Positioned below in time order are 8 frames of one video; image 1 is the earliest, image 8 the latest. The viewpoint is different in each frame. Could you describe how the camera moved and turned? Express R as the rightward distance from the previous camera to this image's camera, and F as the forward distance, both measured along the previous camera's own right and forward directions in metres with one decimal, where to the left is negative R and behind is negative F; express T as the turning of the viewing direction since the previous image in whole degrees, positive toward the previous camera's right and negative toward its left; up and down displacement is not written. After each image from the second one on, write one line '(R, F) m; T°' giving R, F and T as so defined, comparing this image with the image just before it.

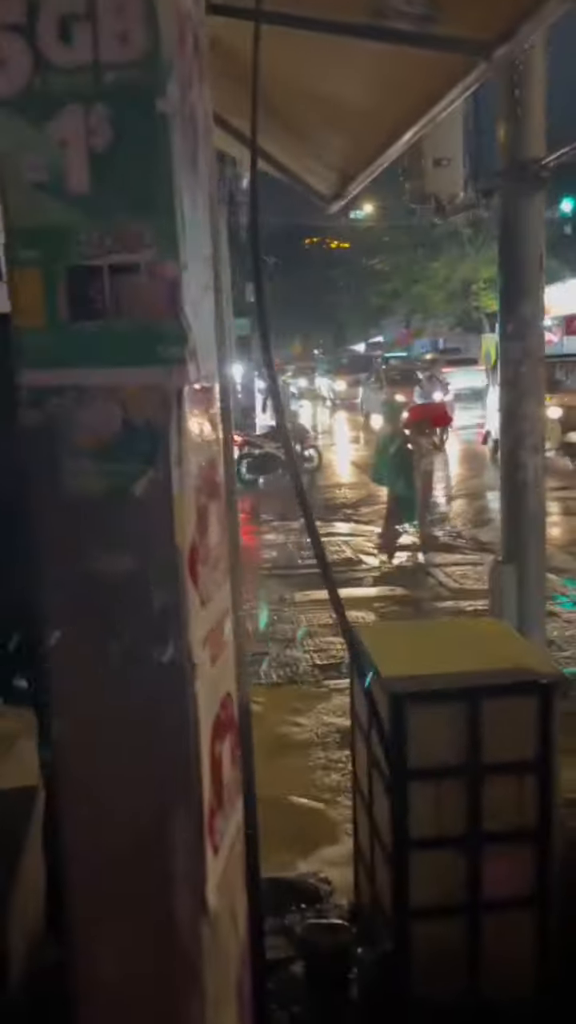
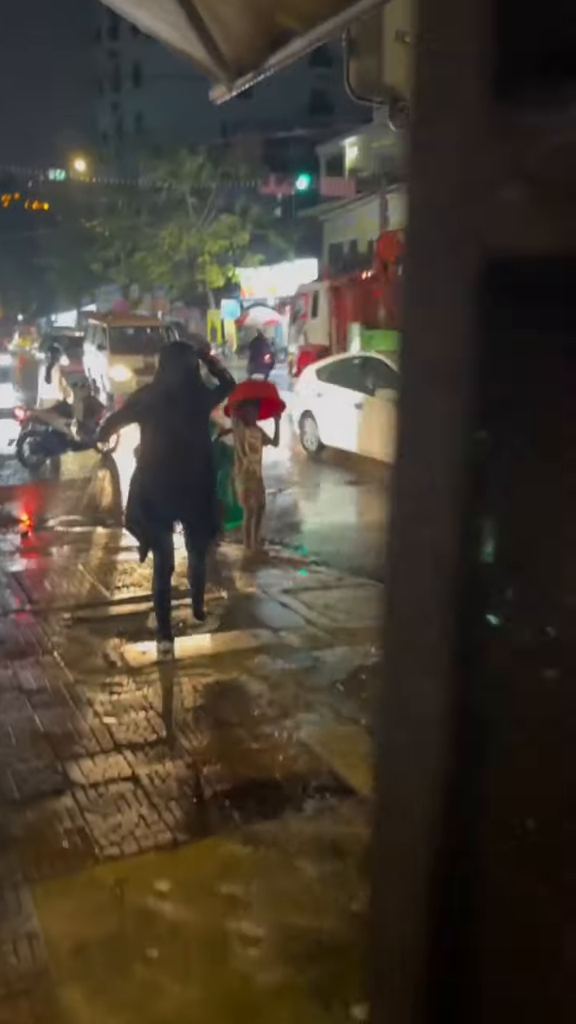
(-0.9, +2.4) m; +20°
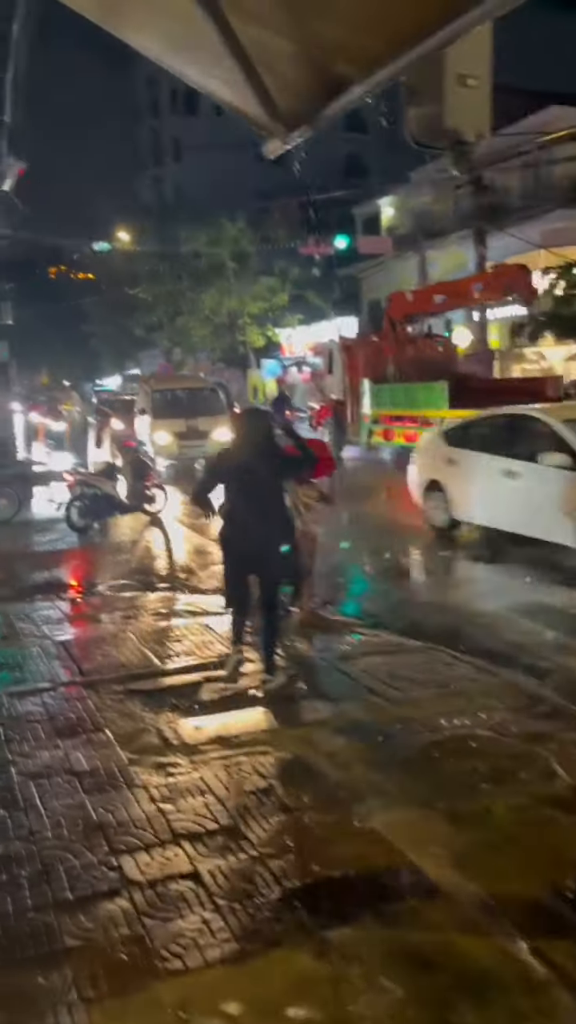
(-0.1, +0.3) m; -3°
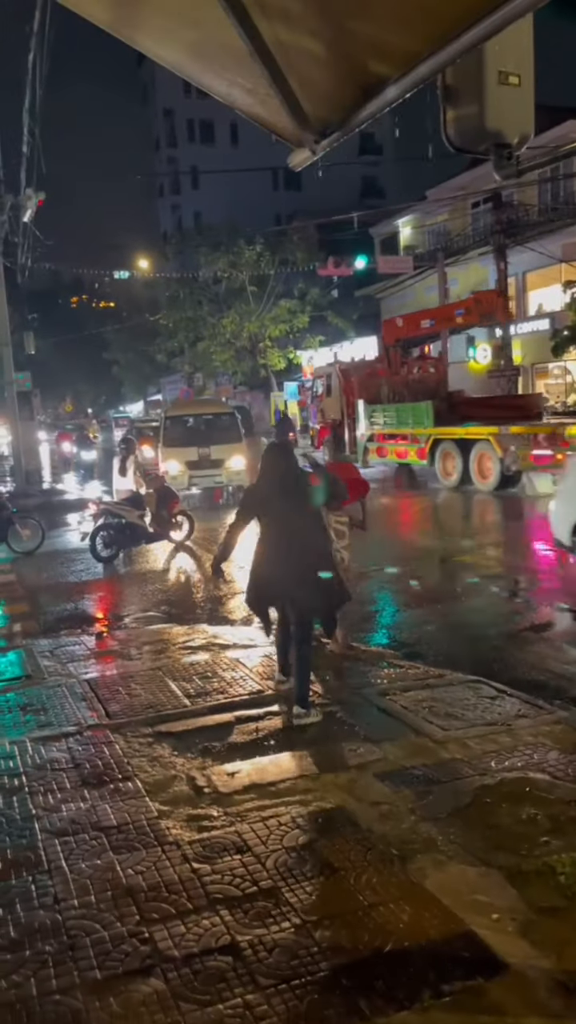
(-0.1, +0.3) m; -2°
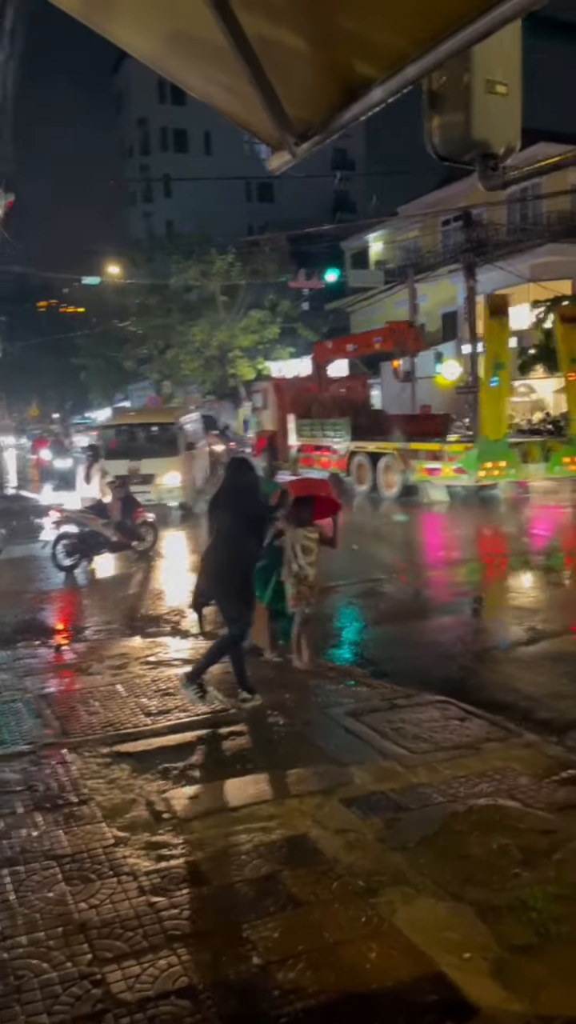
(0.0, +0.2) m; +2°
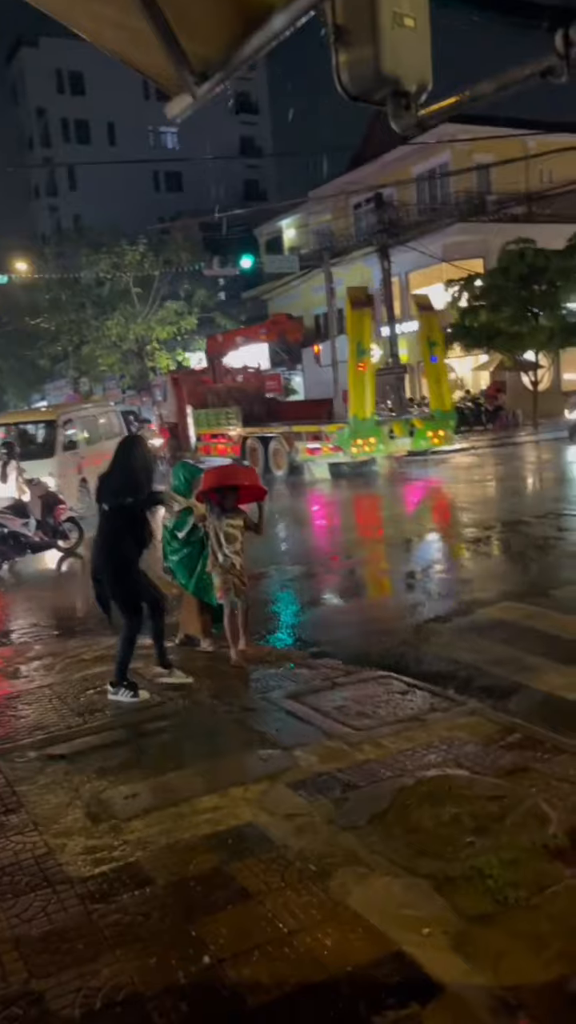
(0.0, +0.2) m; +5°
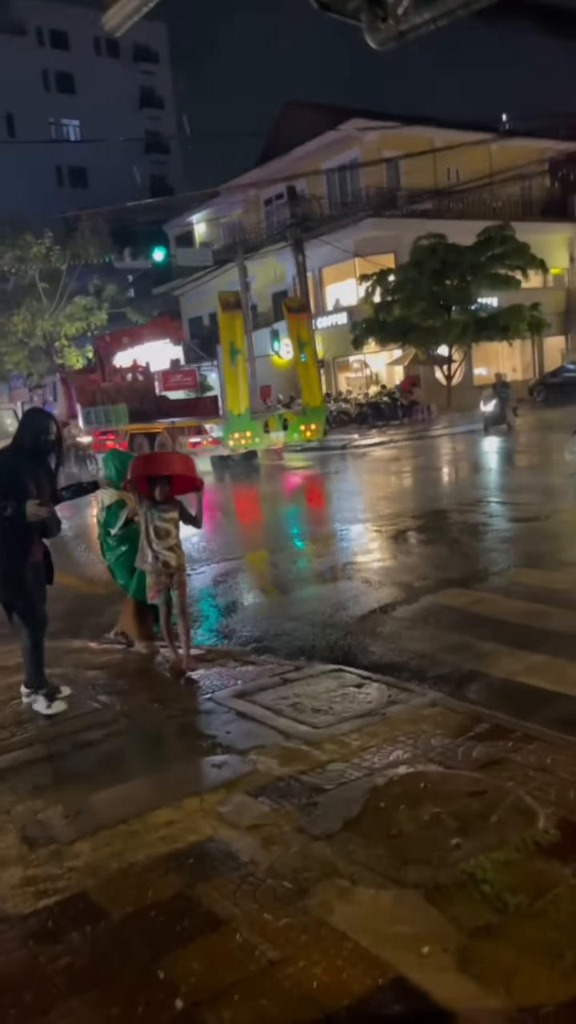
(-0.2, +0.5) m; +6°
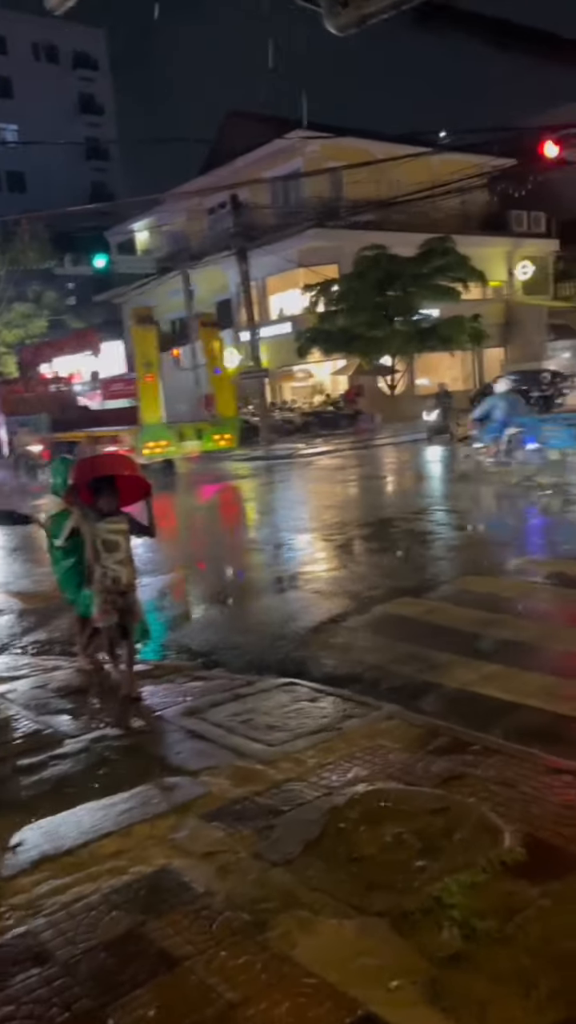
(-0.1, +0.2) m; +4°
